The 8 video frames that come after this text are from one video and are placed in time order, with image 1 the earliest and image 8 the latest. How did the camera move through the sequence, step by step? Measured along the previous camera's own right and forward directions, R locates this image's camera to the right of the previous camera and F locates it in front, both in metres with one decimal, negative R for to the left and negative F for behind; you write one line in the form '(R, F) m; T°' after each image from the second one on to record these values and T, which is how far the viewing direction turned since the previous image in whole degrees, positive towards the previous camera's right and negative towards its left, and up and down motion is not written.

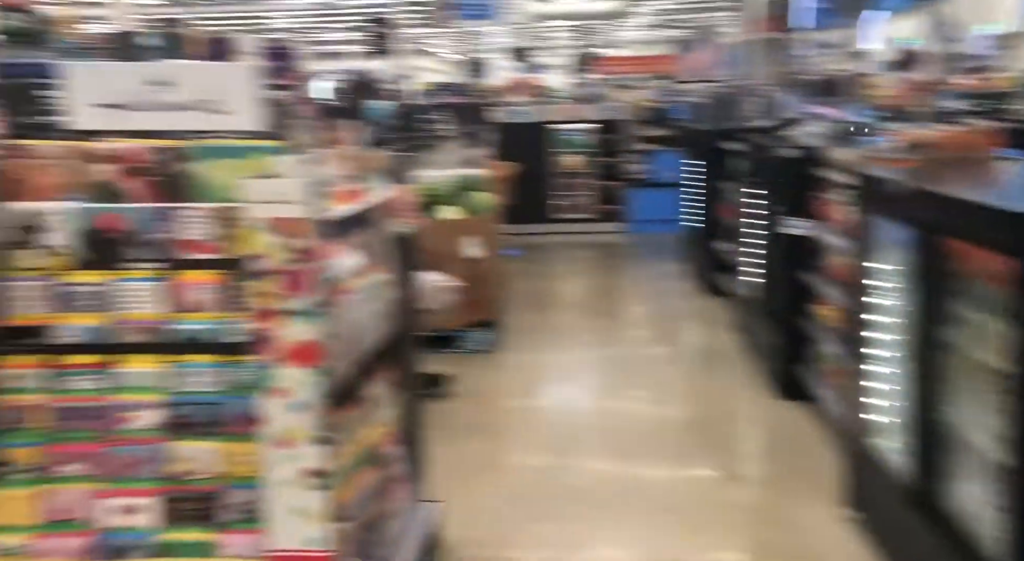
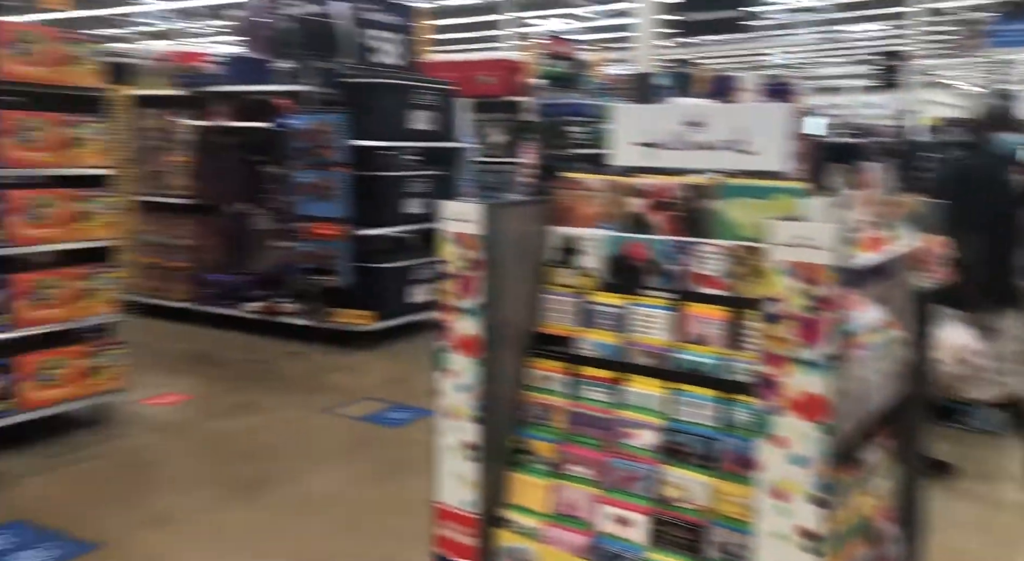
(0.0, 0.0) m; -30°
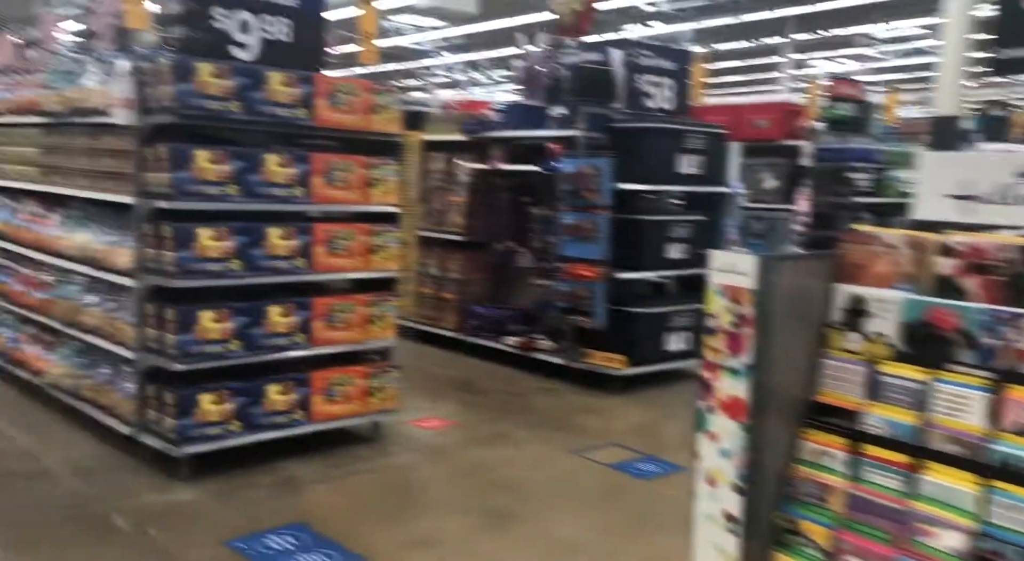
(0.0, +0.1) m; -16°
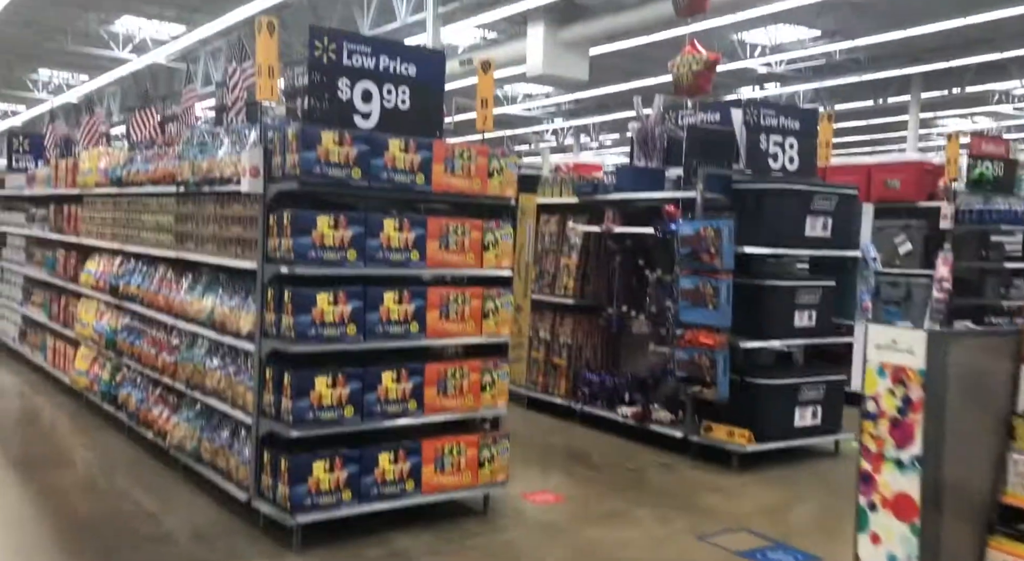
(0.0, +0.1) m; -7°
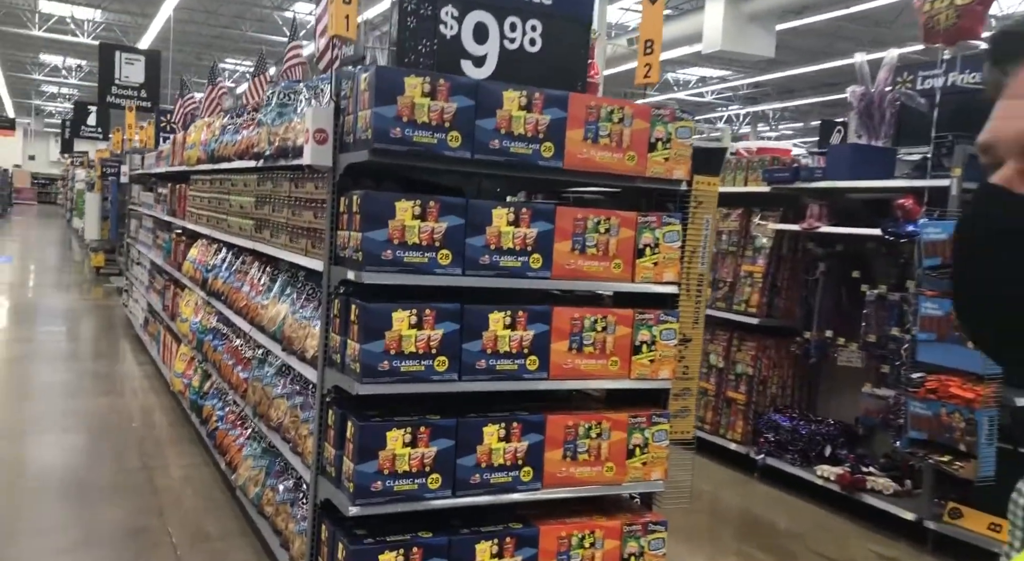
(0.0, +1.5) m; -10°
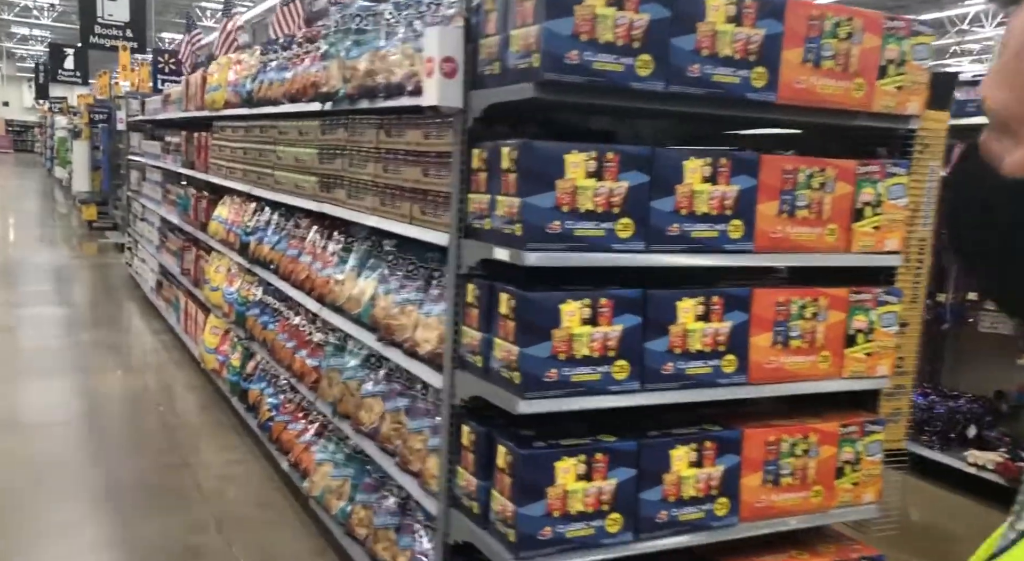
(-0.5, +0.8) m; +1°
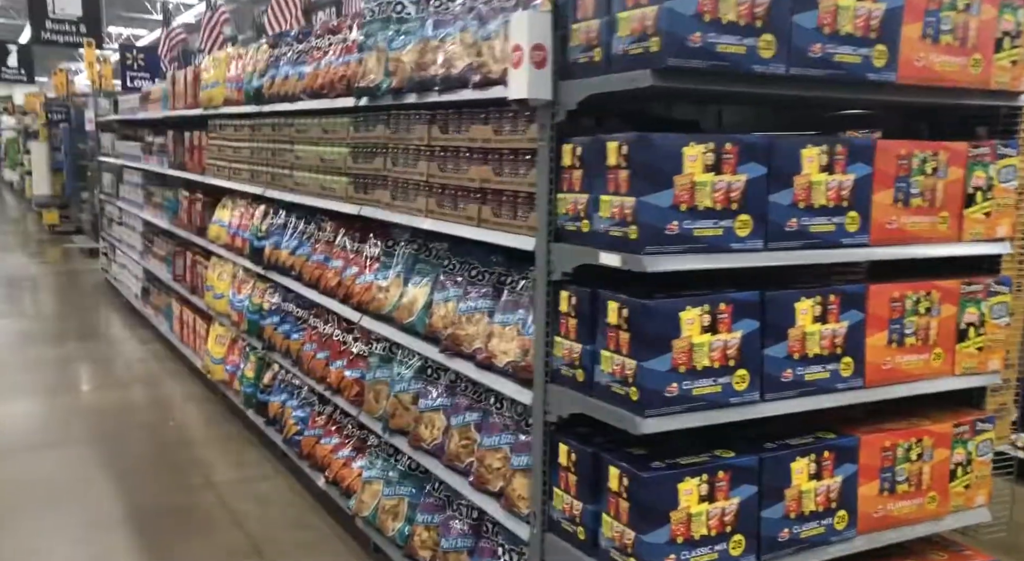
(-0.3, +0.2) m; +2°
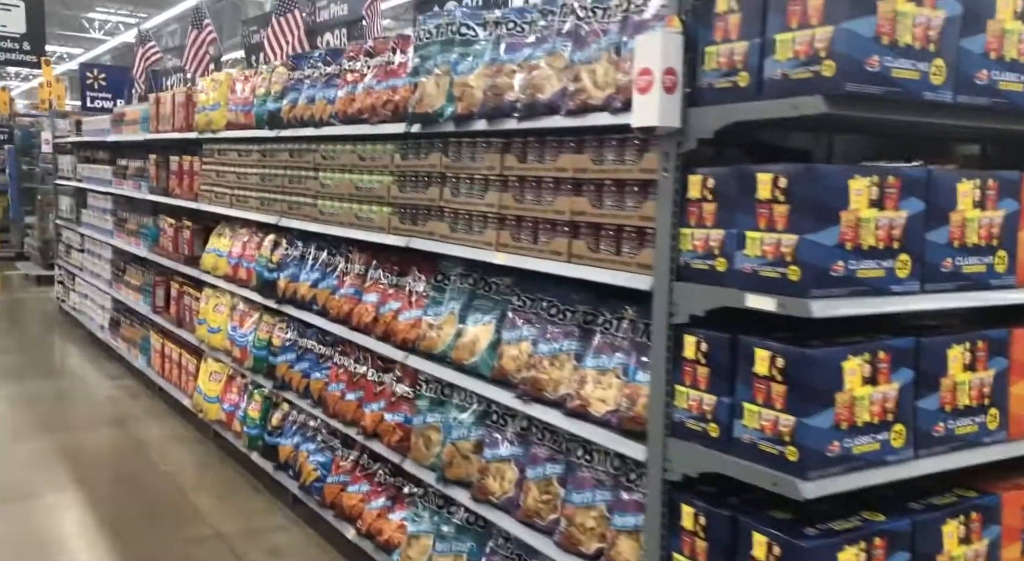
(-0.4, +0.2) m; +3°
